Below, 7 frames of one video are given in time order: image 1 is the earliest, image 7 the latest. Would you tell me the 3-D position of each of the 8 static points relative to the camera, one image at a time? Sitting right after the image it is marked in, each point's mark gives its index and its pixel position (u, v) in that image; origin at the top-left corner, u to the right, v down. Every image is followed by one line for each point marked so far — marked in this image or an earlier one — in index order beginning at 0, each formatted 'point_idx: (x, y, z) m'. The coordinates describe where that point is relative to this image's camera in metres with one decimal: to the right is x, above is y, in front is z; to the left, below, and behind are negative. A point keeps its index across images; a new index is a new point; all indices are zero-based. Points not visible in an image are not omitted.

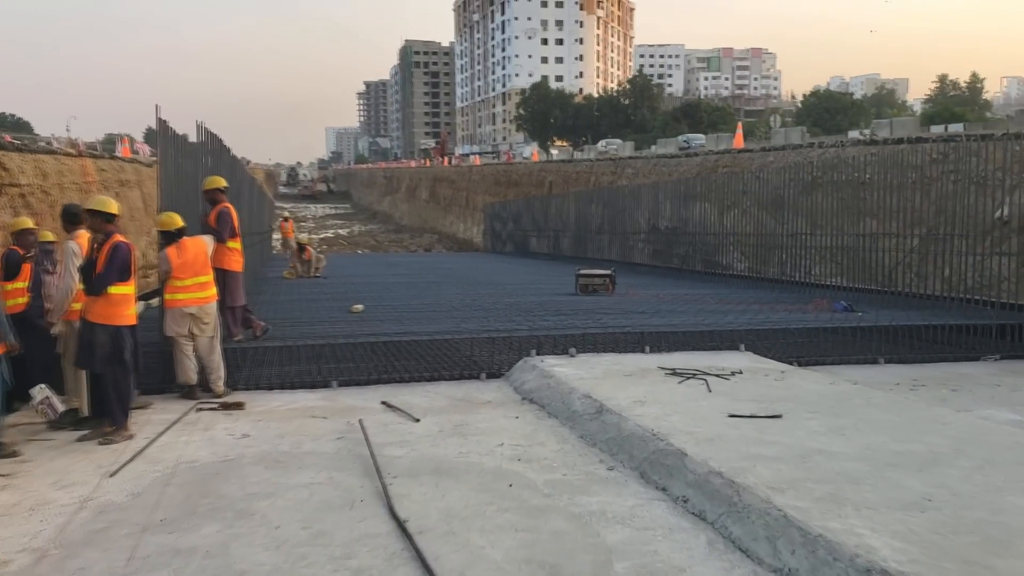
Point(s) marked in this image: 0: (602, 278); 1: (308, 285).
0: (+1.0, +0.1, +9.8) m
1: (-2.6, 0.0, +11.7) m
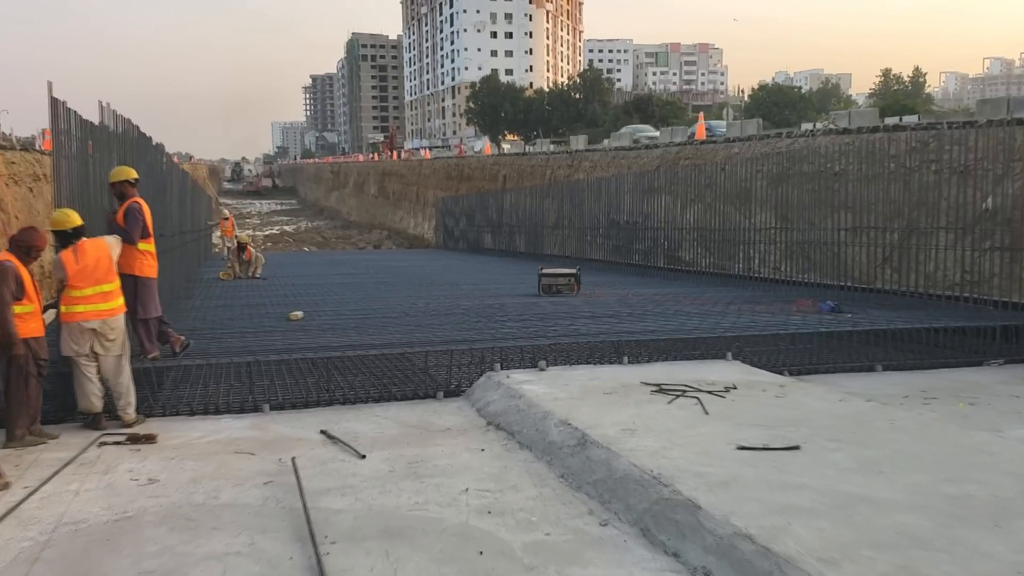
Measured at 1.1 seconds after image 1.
0: (+0.5, +0.1, +9.0) m
1: (-3.1, 0.0, +10.8) m
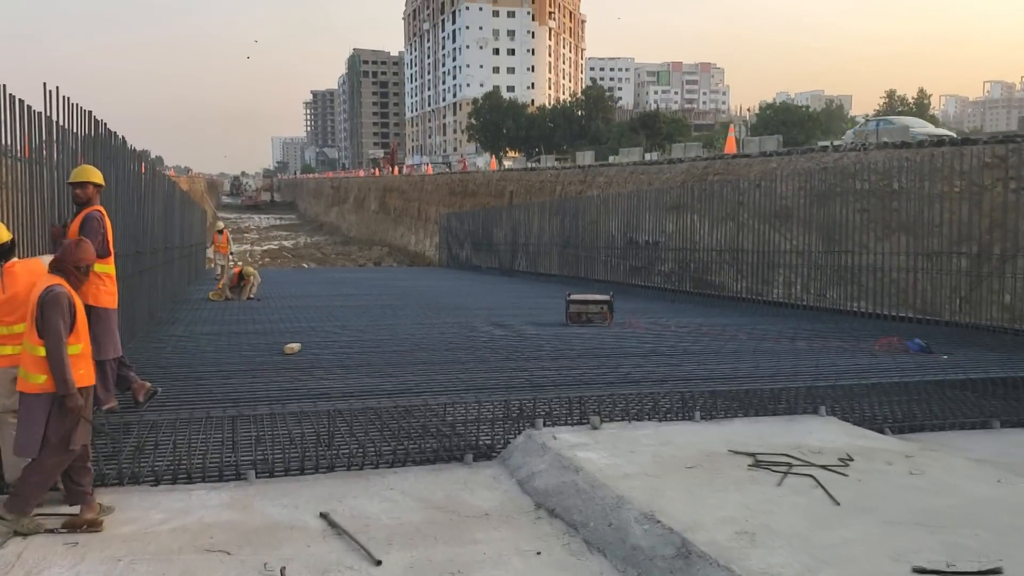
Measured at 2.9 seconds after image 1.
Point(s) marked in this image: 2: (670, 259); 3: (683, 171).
0: (+0.8, -0.1, +8.0) m
1: (-2.9, -0.3, +9.7) m
2: (+2.3, +0.4, +13.3) m
3: (+2.9, +2.0, +15.5) m
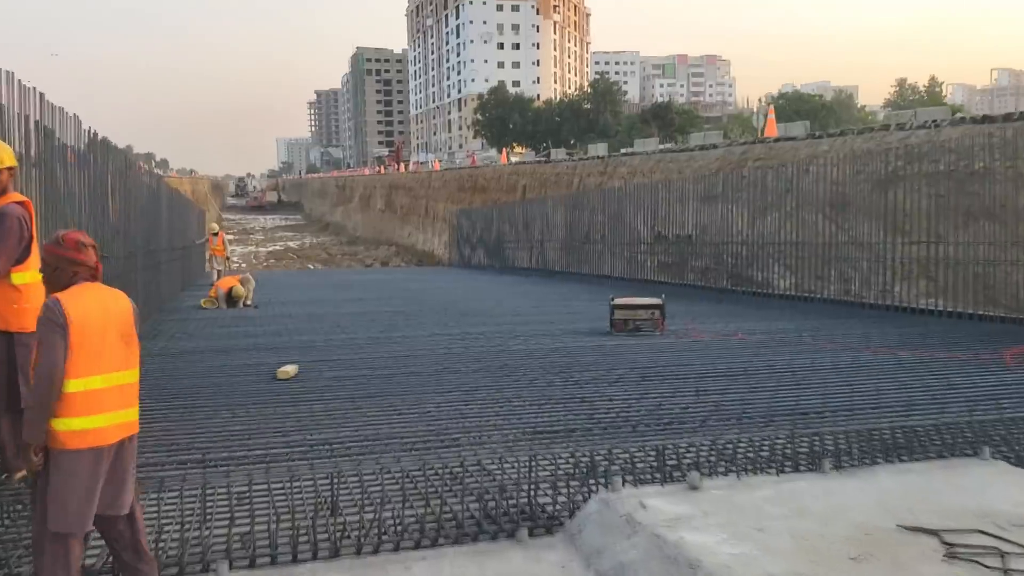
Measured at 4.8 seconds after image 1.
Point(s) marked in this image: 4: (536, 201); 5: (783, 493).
0: (+1.0, -0.2, +6.8) m
1: (-2.6, -0.3, +8.5) m
2: (+2.6, +0.4, +12.1) m
3: (+3.2, +2.0, +14.3) m
4: (+0.5, +1.6, +17.4) m
5: (+0.9, -0.7, +3.2) m
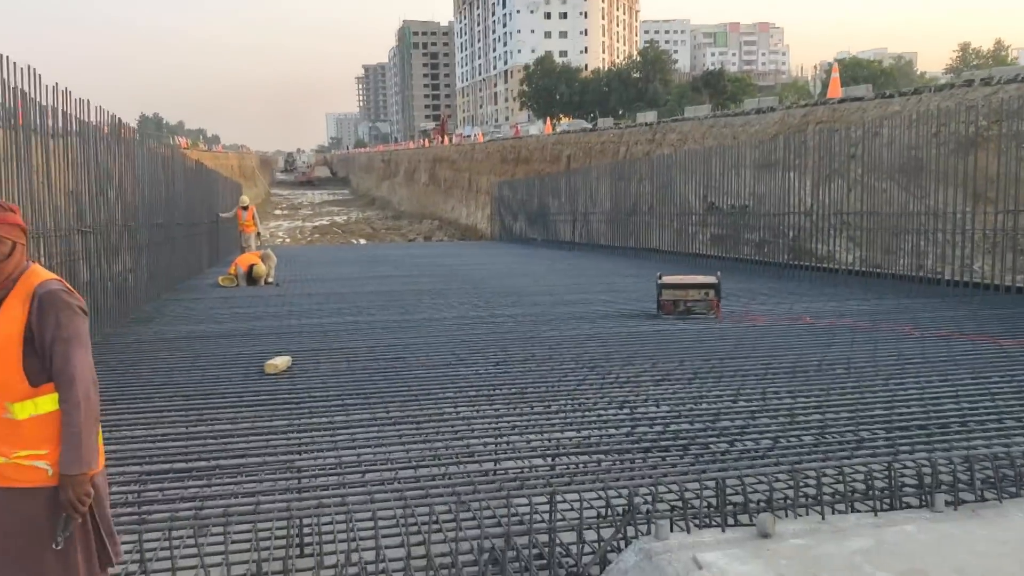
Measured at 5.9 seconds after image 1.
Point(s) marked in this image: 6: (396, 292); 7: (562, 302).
0: (+1.2, 0.0, +6.0) m
1: (-2.3, -0.1, +7.9) m
2: (+3.1, +0.7, +11.2) m
3: (+3.8, +2.4, +13.3) m
4: (+1.2, +2.1, +16.5) m
5: (+1.0, -0.6, +2.4) m
6: (-1.1, 0.0, +8.4) m
7: (+0.4, -0.1, +7.1) m
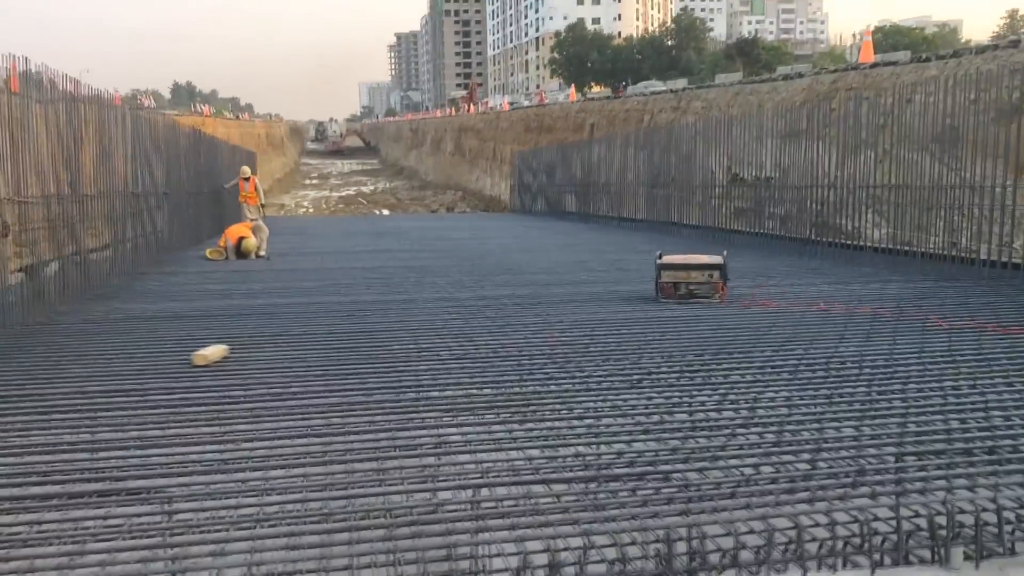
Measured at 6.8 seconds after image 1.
0: (+1.1, +0.1, +5.4) m
1: (-2.3, +0.1, +7.4) m
2: (+3.1, +1.0, +10.5) m
3: (+4.0, +2.7, +12.5) m
4: (+1.5, +2.5, +15.8) m
5: (+0.7, -0.7, +1.8) m
6: (-1.1, +0.2, +7.9) m
7: (+0.3, +0.1, +6.6) m
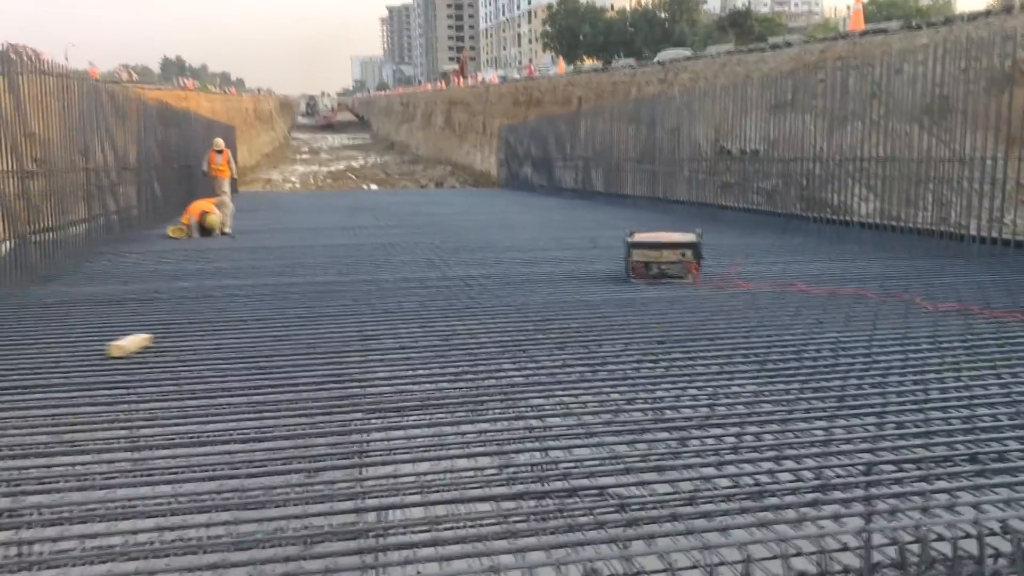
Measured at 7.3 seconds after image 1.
0: (+0.9, +0.2, +5.1) m
1: (-2.6, +0.2, +7.1) m
2: (+2.9, +1.3, +10.1) m
3: (+3.7, +3.0, +12.1) m
4: (+1.2, +2.9, +15.5) m
5: (+0.5, -0.6, +1.5) m
6: (-1.3, +0.3, +7.6) m
7: (+0.1, +0.2, +6.2) m
